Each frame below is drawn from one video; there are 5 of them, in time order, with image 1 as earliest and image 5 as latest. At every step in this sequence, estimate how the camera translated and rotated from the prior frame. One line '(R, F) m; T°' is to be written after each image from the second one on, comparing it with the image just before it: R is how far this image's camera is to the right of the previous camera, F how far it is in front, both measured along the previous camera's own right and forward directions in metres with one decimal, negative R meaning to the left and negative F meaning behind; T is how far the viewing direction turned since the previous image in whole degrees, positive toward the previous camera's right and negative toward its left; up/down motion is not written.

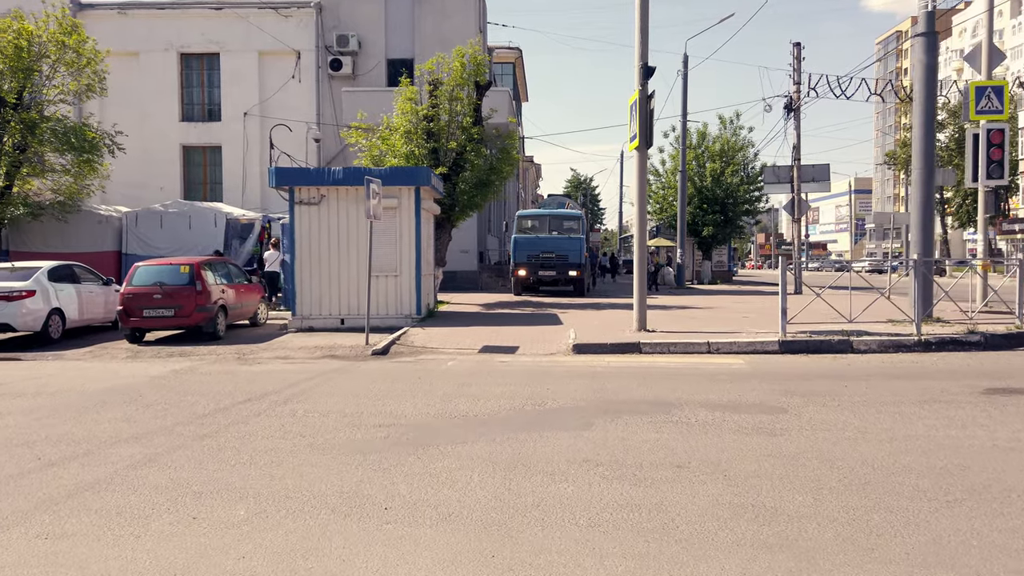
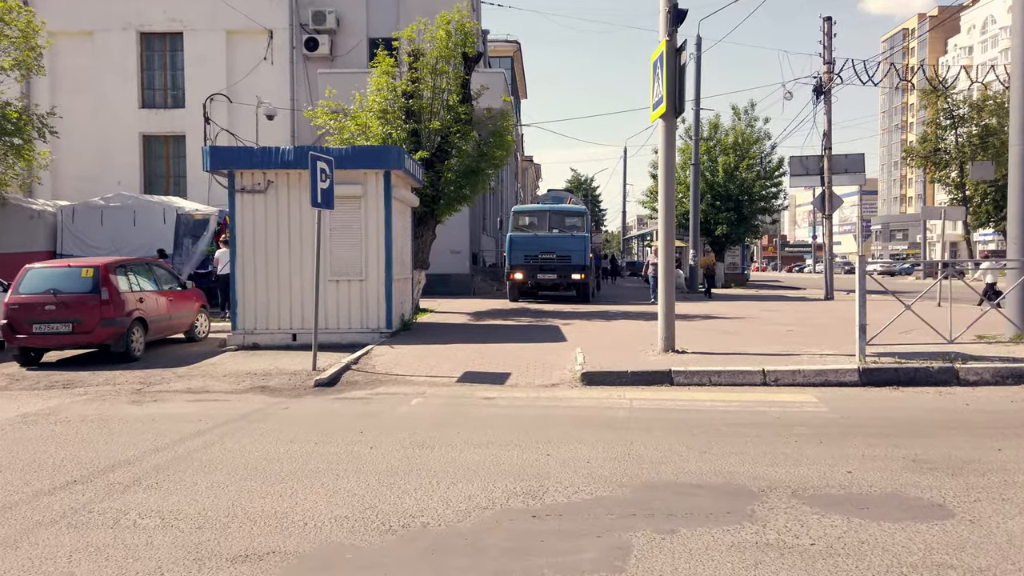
(+0.1, +3.0) m; 0°
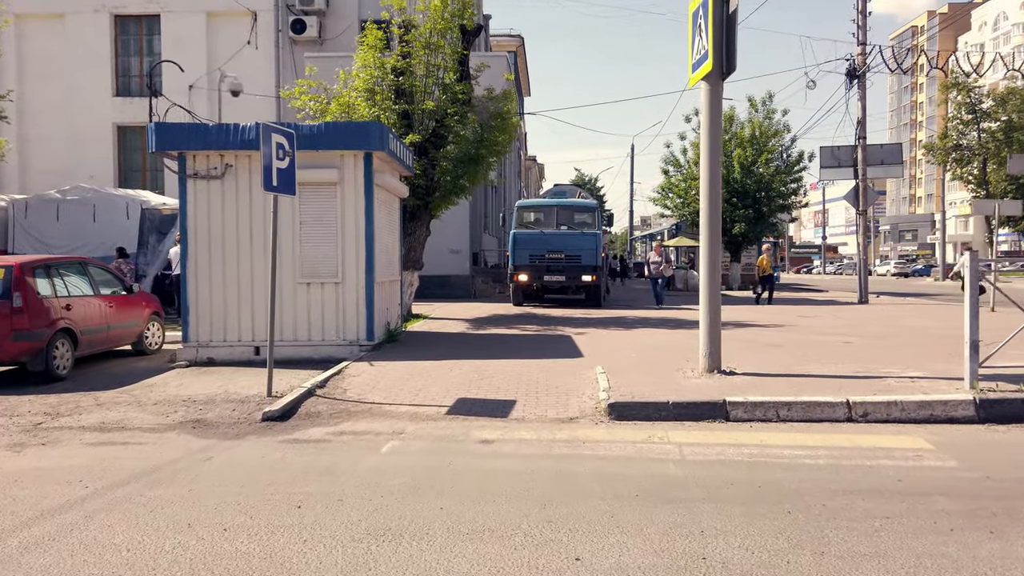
(0.0, +2.1) m; 0°
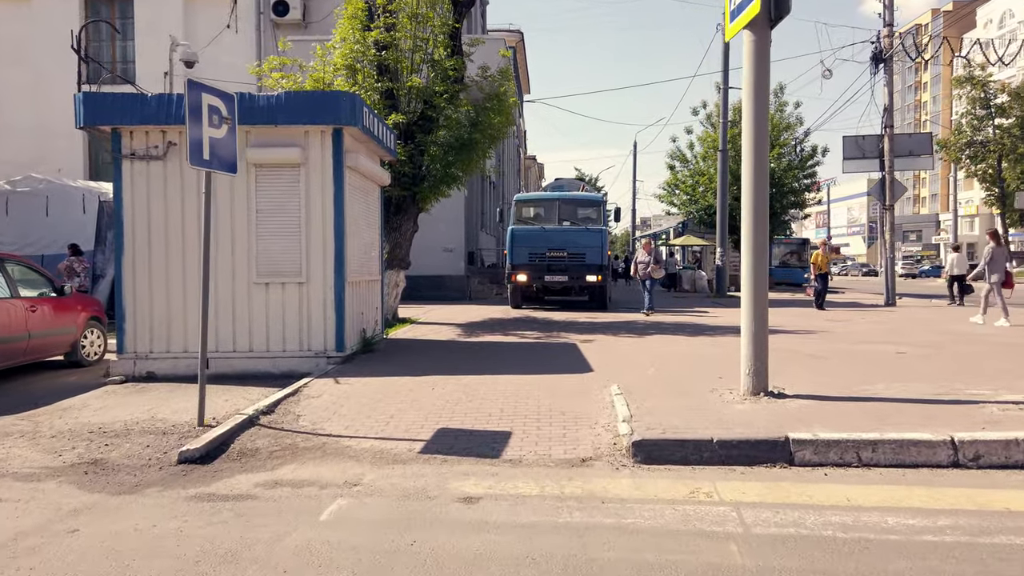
(0.0, +1.7) m; 0°
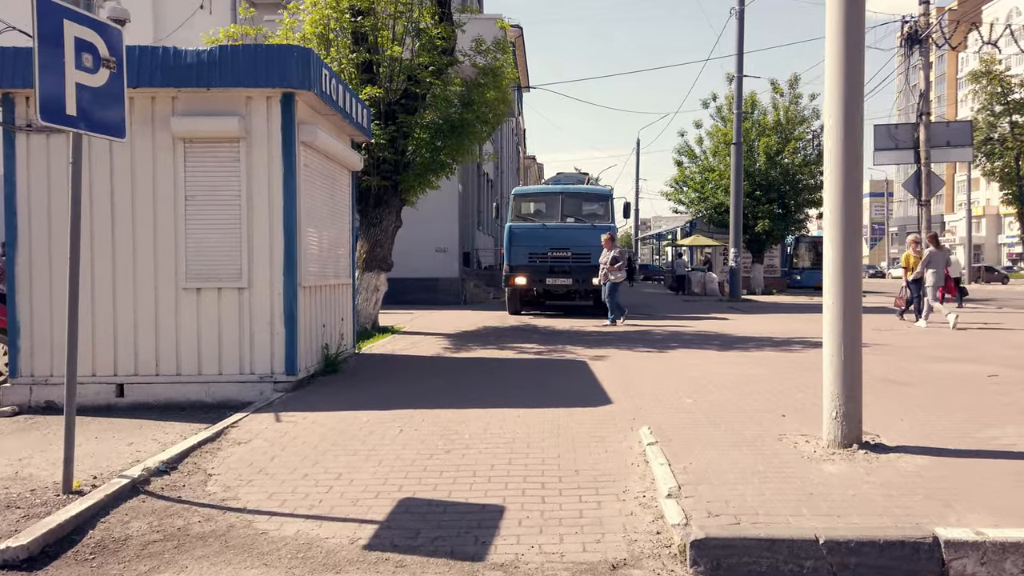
(0.0, +1.9) m; 0°
